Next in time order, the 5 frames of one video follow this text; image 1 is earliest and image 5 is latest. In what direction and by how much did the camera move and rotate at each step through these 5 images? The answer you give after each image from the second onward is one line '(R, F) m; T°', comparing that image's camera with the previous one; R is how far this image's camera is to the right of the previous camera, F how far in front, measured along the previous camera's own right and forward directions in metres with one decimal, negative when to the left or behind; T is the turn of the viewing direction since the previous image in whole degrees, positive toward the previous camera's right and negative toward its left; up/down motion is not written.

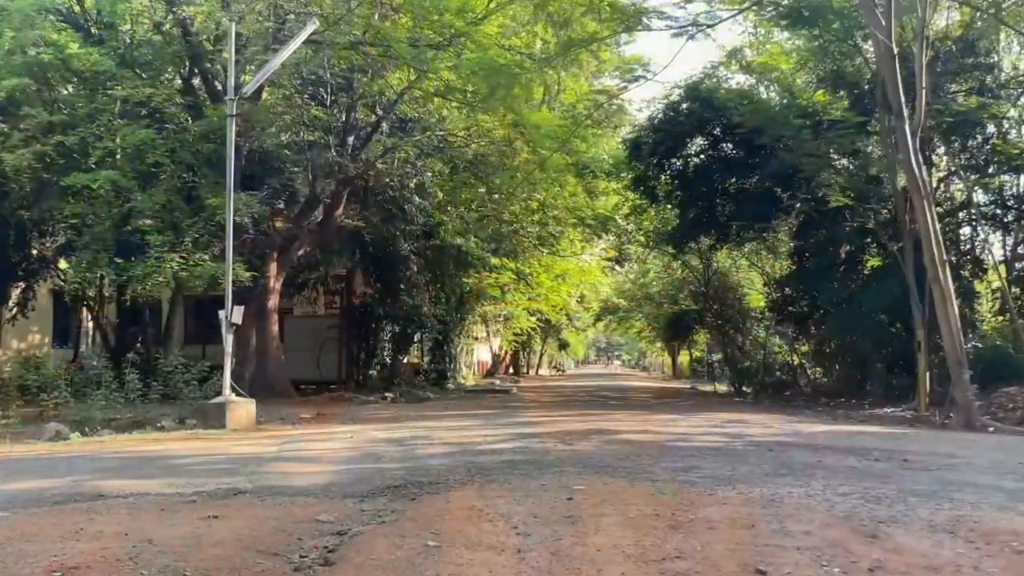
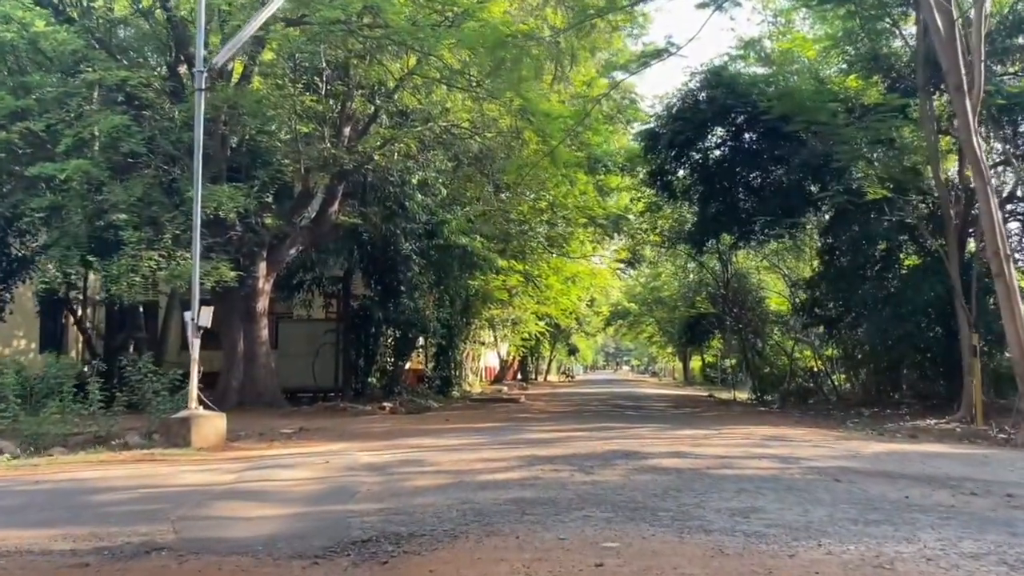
(0.0, +1.6) m; -1°
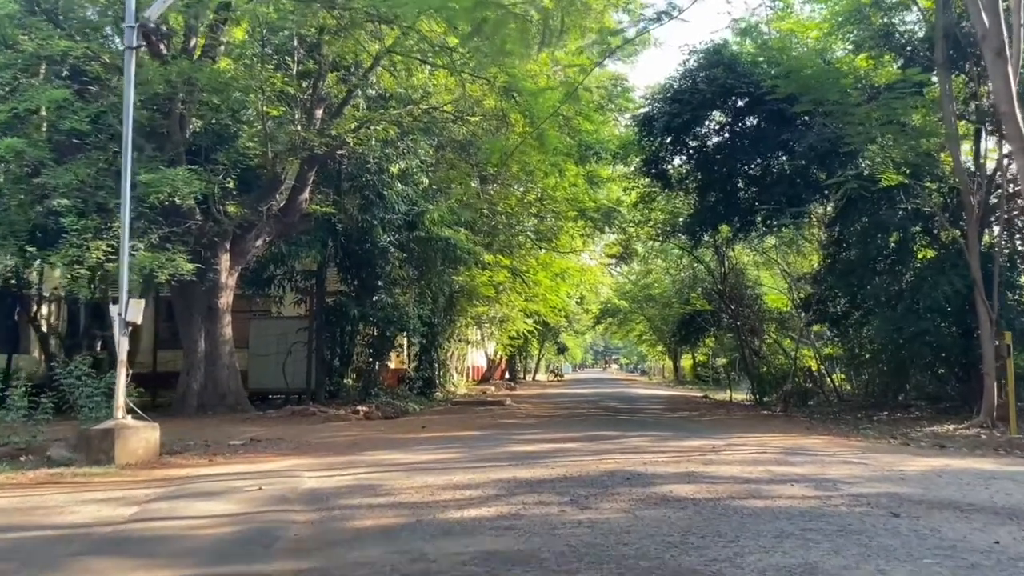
(+0.1, +1.5) m; +1°
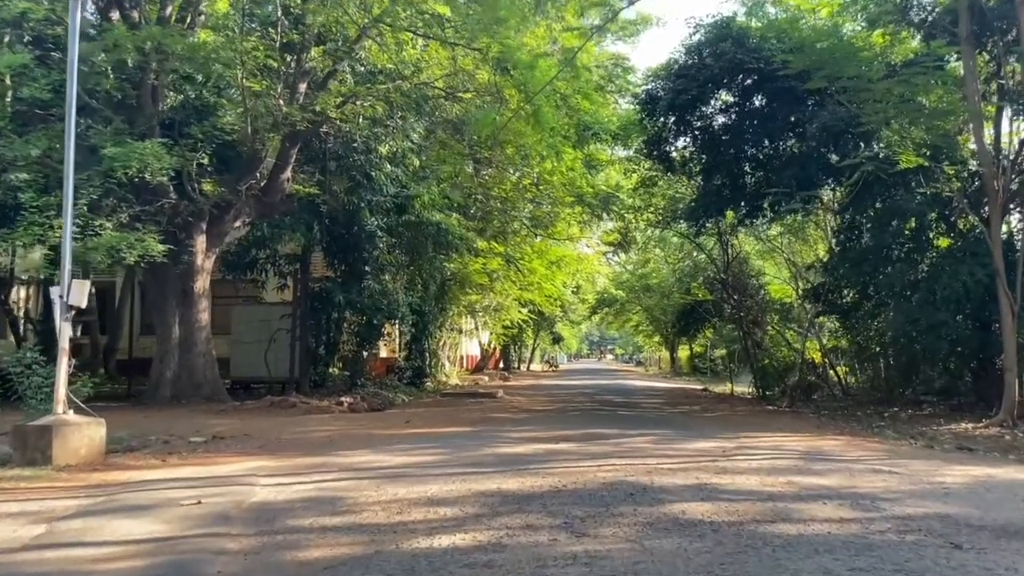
(+0.1, +1.0) m; 0°
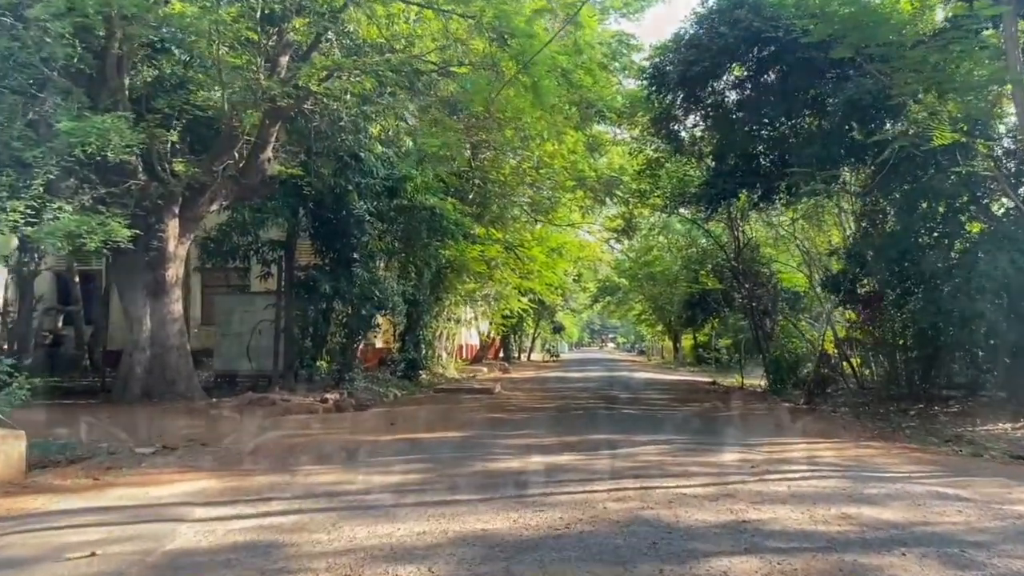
(+0.1, +1.3) m; 0°
